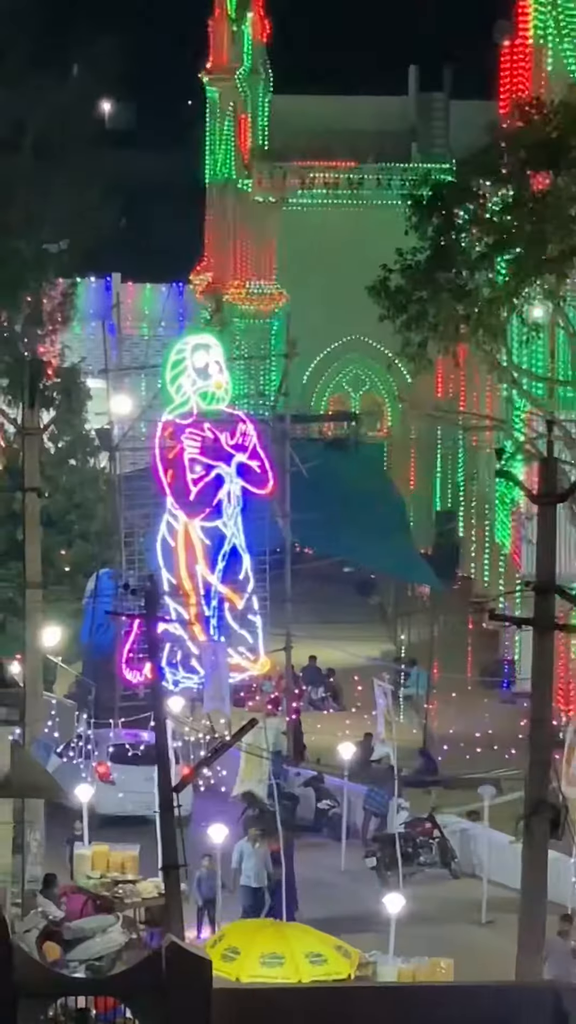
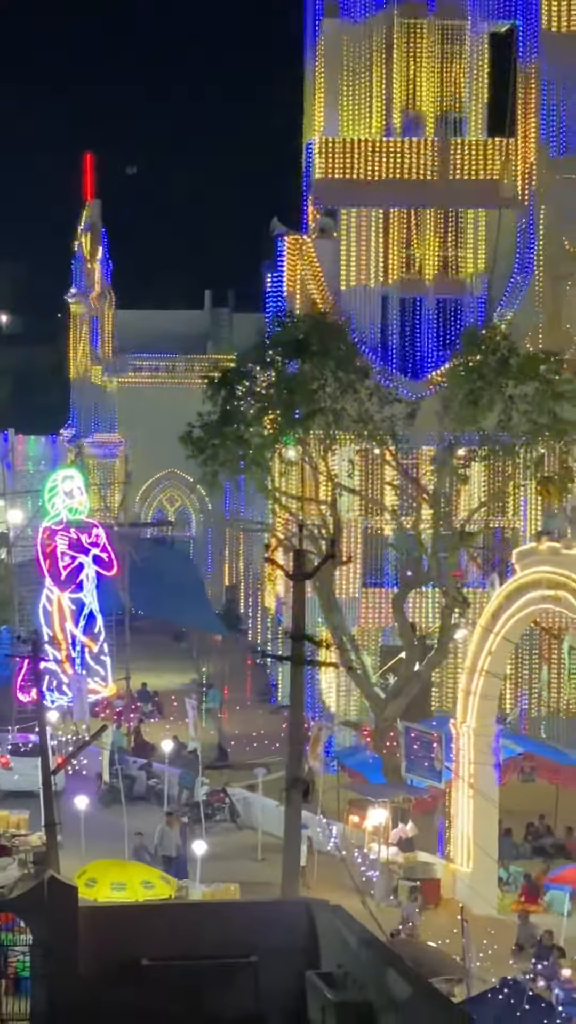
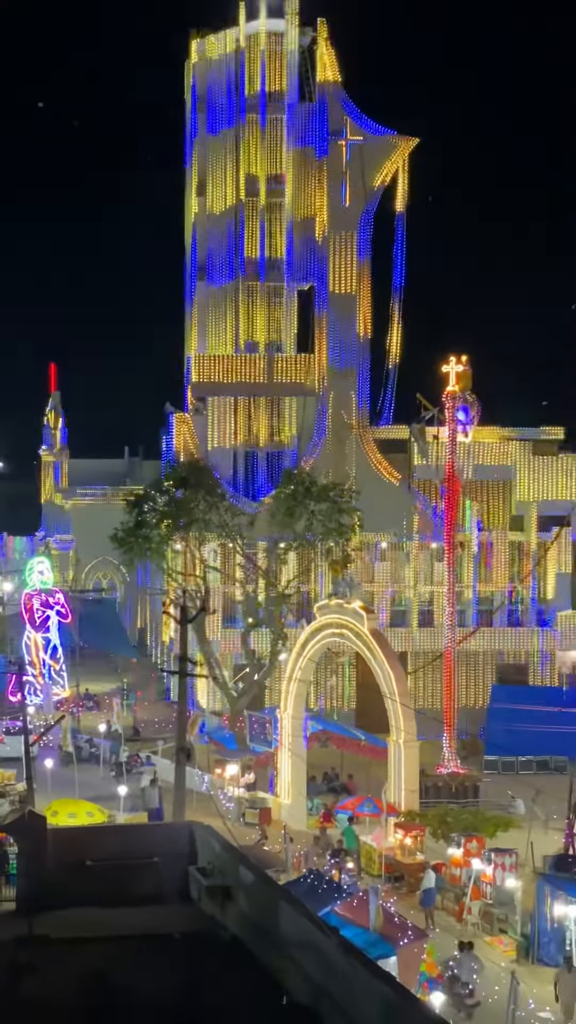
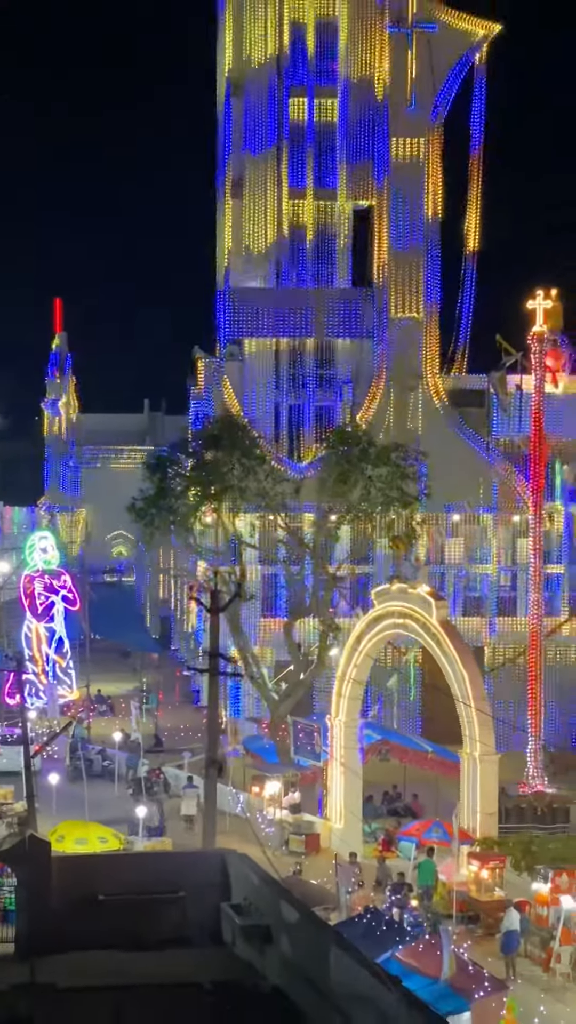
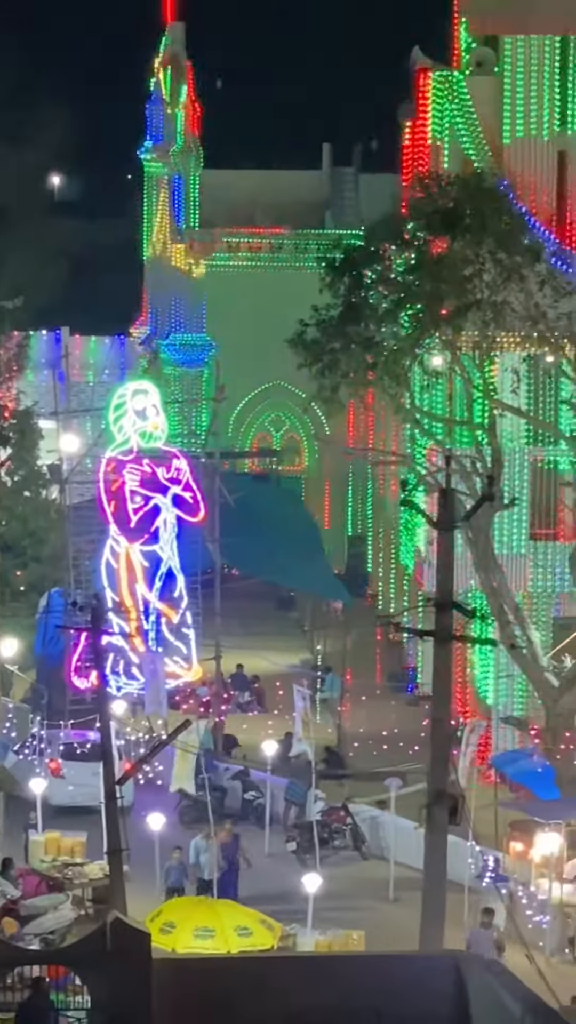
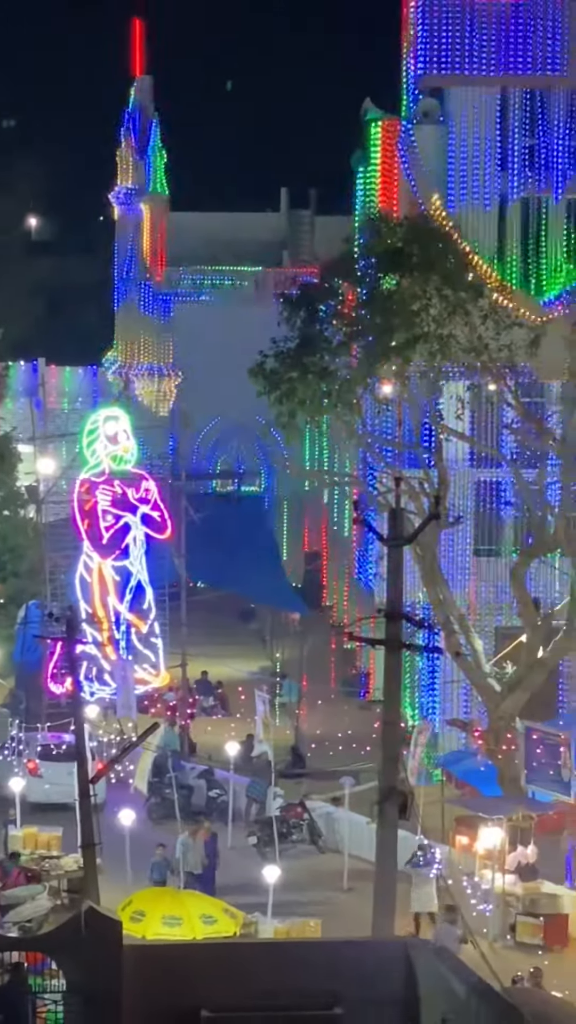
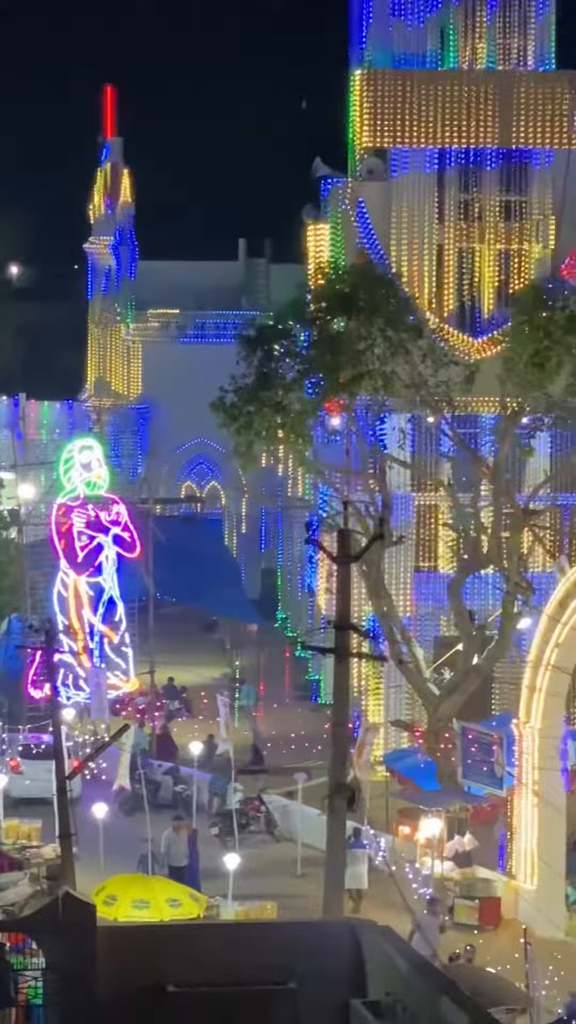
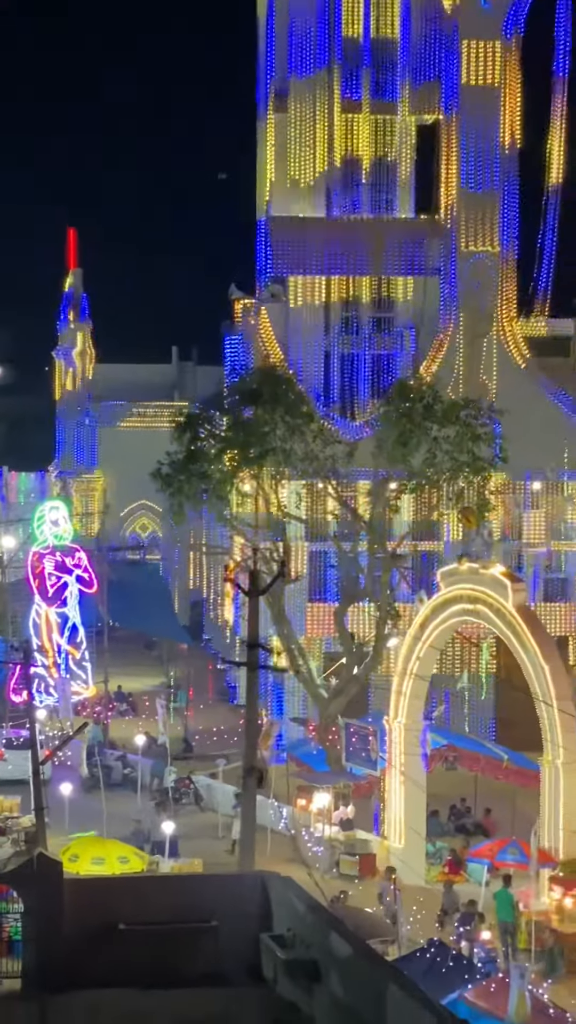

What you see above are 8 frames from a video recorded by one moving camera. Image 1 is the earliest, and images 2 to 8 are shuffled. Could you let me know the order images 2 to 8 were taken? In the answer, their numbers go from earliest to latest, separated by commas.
5, 6, 7, 2, 8, 4, 3
